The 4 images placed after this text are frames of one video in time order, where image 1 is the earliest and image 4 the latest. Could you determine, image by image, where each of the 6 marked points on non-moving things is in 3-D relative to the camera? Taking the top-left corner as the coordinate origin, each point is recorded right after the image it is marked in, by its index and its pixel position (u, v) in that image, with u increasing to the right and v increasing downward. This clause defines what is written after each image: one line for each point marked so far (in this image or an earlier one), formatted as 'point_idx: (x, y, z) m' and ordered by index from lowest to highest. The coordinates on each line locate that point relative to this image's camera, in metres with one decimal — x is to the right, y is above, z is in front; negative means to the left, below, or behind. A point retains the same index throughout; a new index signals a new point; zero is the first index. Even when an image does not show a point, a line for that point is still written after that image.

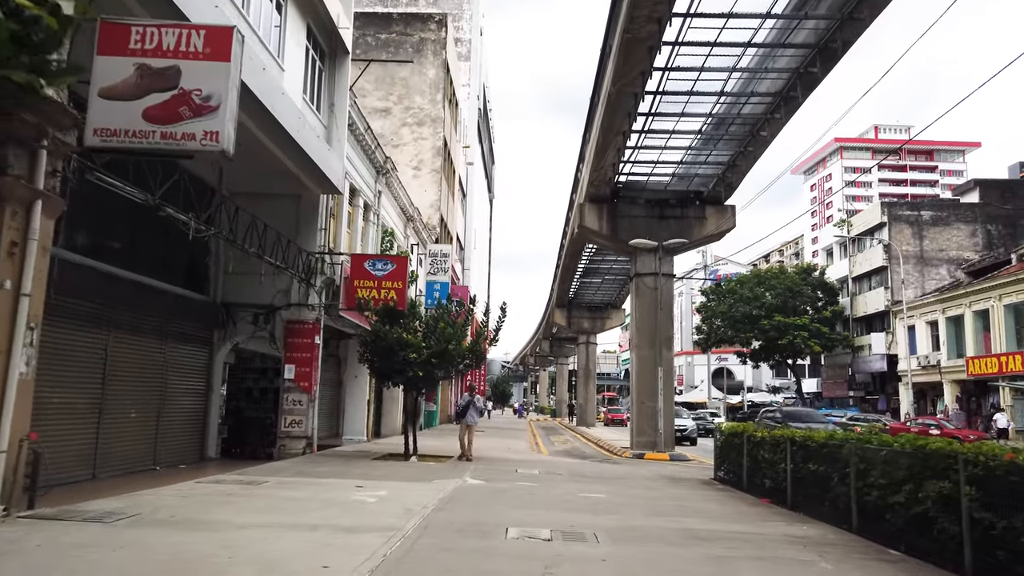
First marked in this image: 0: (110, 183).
0: (-4.9, +1.3, +9.0) m
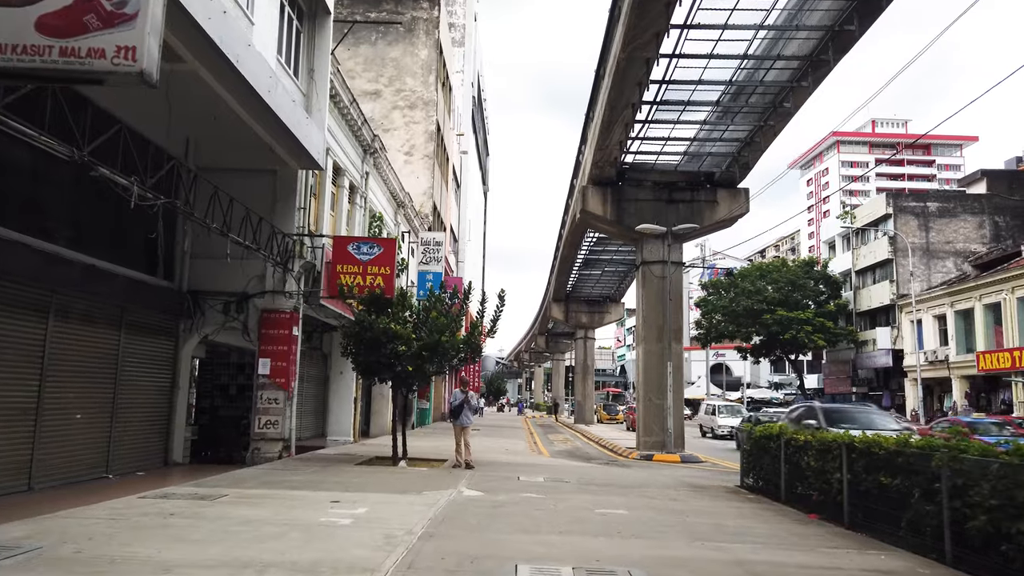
0: (-4.8, +1.5, +7.3) m
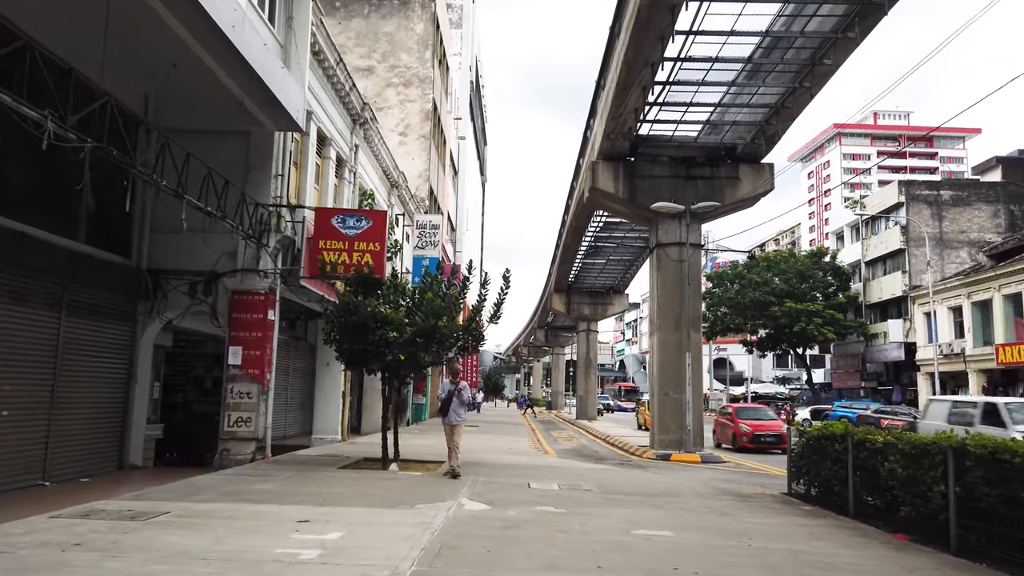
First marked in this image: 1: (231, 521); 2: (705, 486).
0: (-4.7, +1.9, +5.3) m
1: (-2.7, -2.2, +7.2) m
2: (+3.1, -3.2, +12.0) m
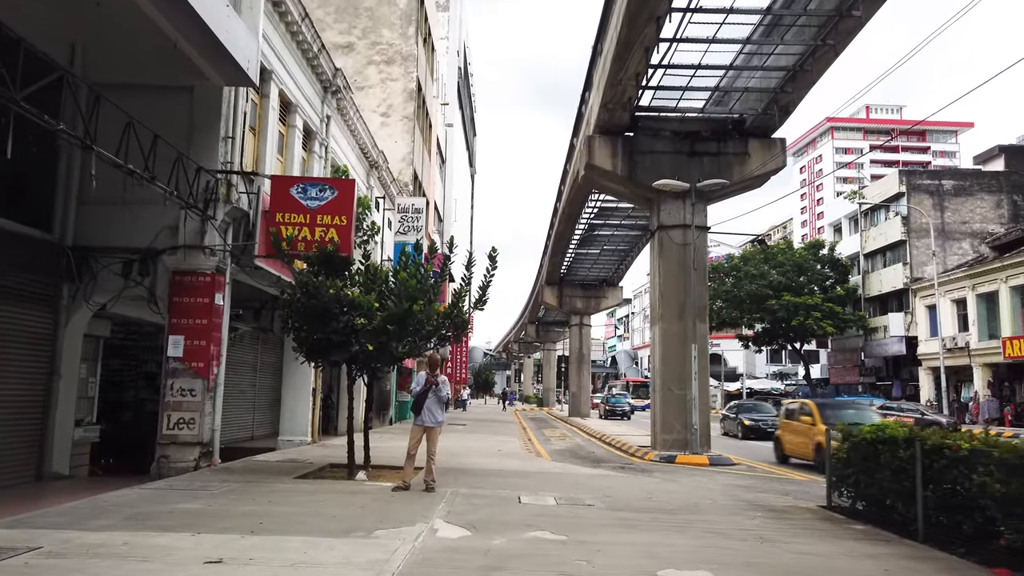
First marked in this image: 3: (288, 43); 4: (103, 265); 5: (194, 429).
0: (-4.7, +2.2, +3.4) m
1: (-2.8, -1.9, +5.3) m
2: (+2.9, -2.9, +10.2) m
3: (-4.4, +4.9, +14.6) m
4: (-6.4, +0.4, +11.5) m
5: (-4.9, -2.2, +11.4) m
